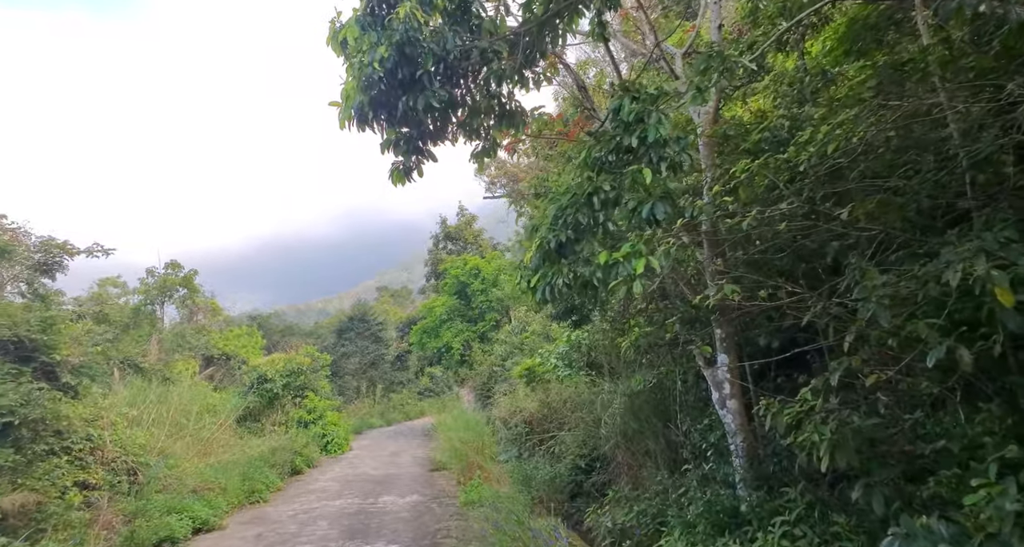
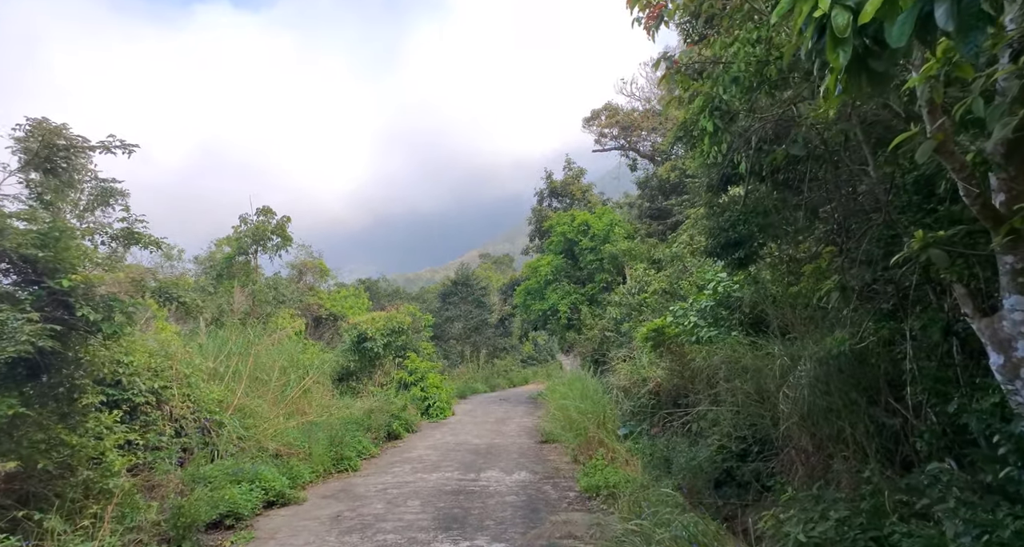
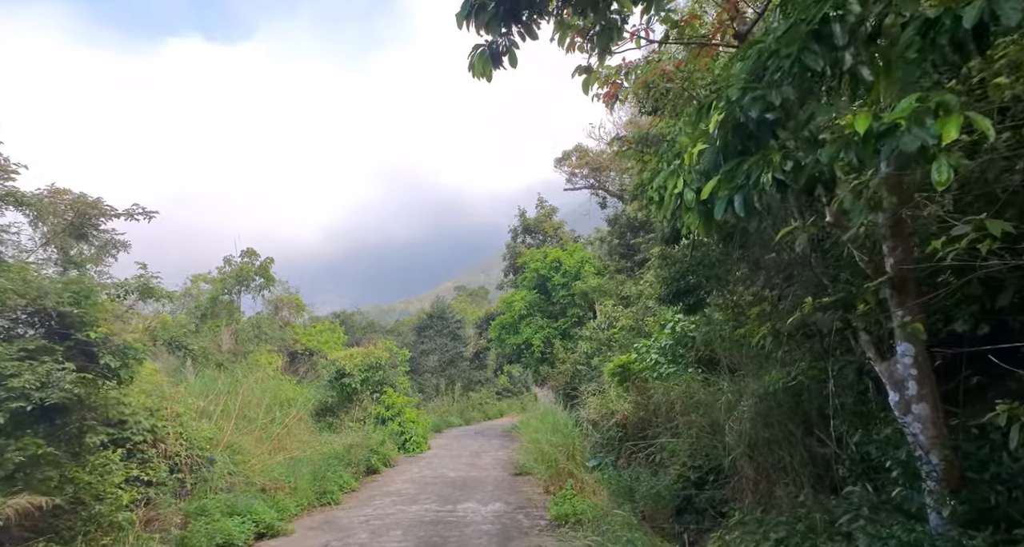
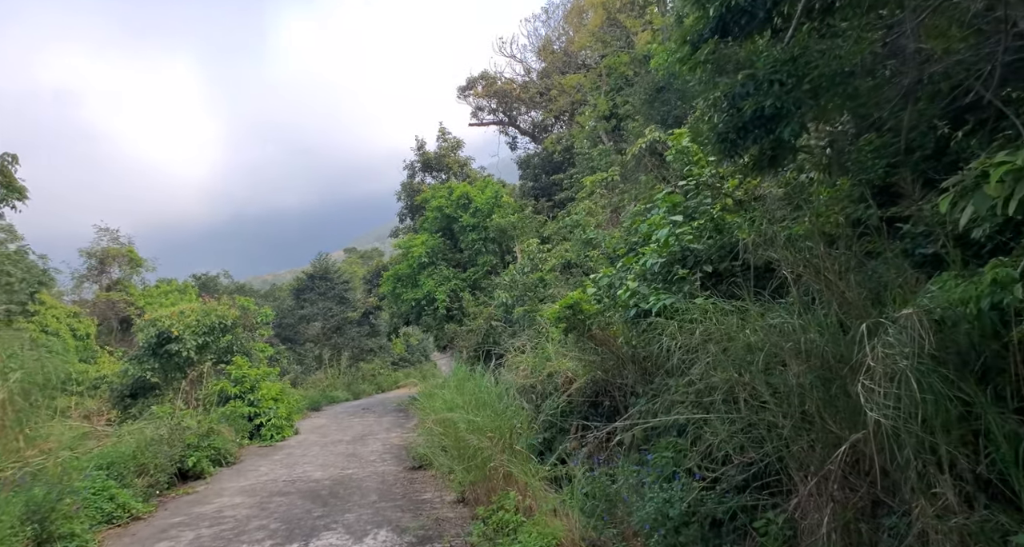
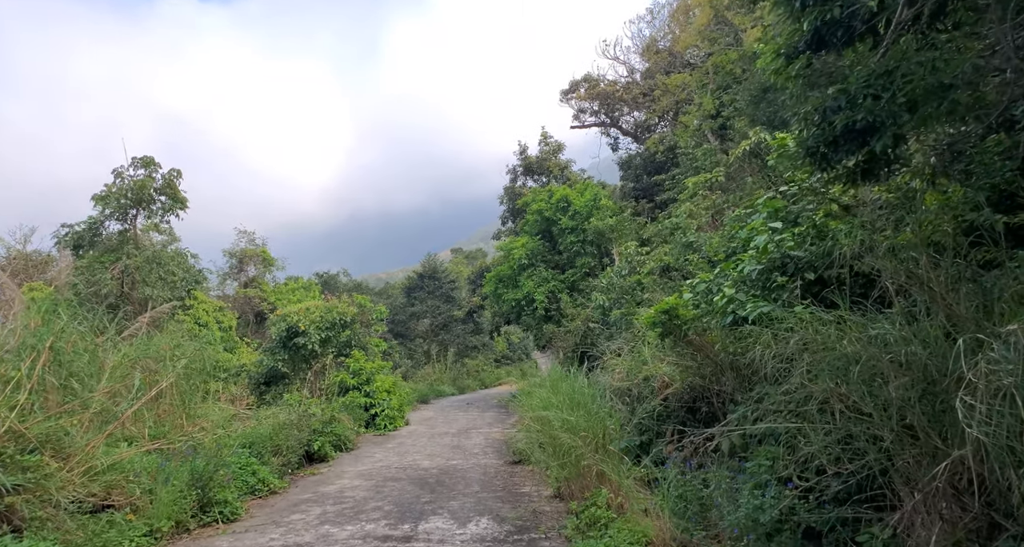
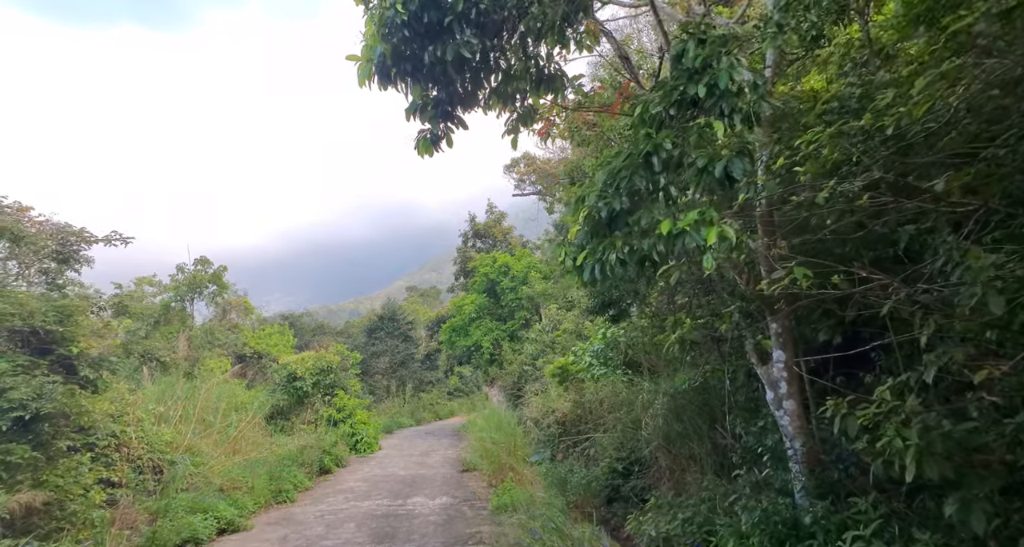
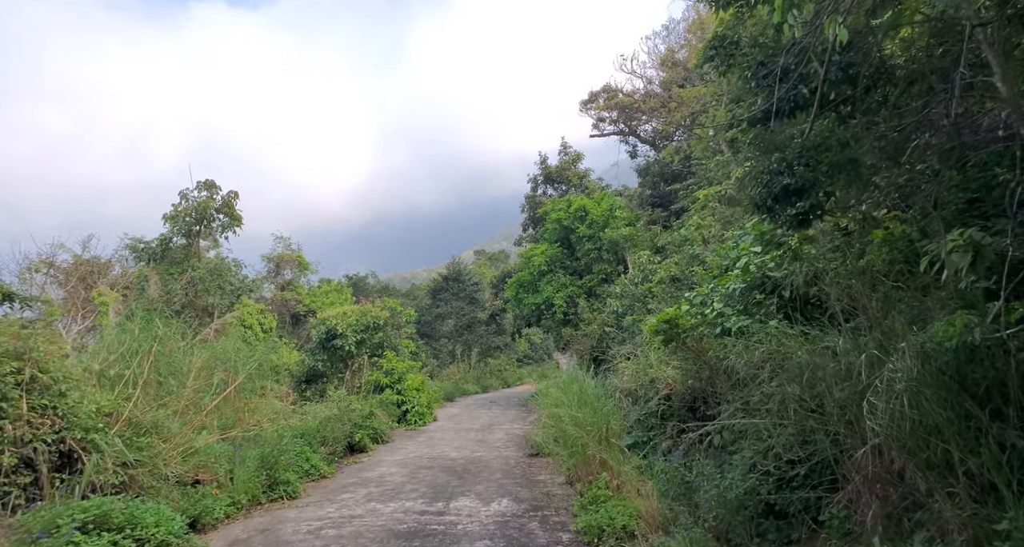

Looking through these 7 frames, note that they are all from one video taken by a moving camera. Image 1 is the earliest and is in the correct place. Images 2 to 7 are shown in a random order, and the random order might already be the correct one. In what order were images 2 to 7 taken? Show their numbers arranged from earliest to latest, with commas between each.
6, 3, 2, 7, 5, 4
